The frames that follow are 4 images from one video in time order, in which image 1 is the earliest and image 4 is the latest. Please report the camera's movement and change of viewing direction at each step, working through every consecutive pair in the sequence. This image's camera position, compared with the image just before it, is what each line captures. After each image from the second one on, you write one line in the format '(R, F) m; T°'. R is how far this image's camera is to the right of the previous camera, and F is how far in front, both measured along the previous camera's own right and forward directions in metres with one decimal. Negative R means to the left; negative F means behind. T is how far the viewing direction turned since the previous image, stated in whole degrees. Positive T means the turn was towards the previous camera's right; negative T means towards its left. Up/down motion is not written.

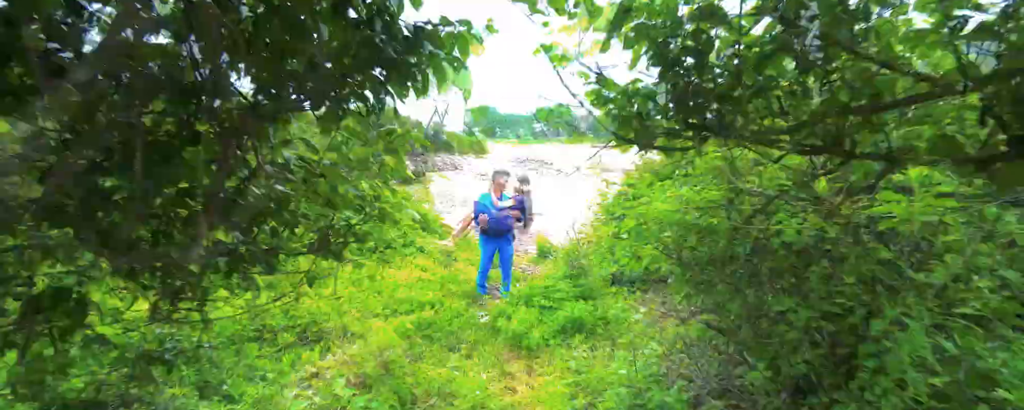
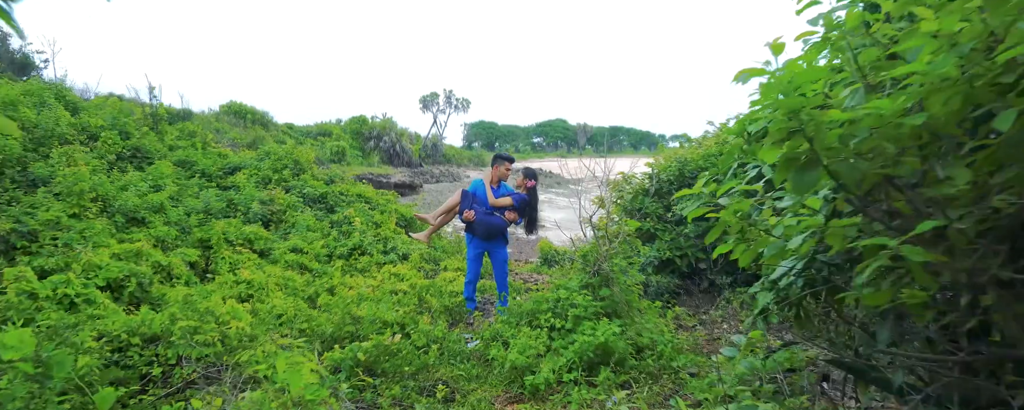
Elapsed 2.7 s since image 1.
(0.0, +1.3) m; 0°
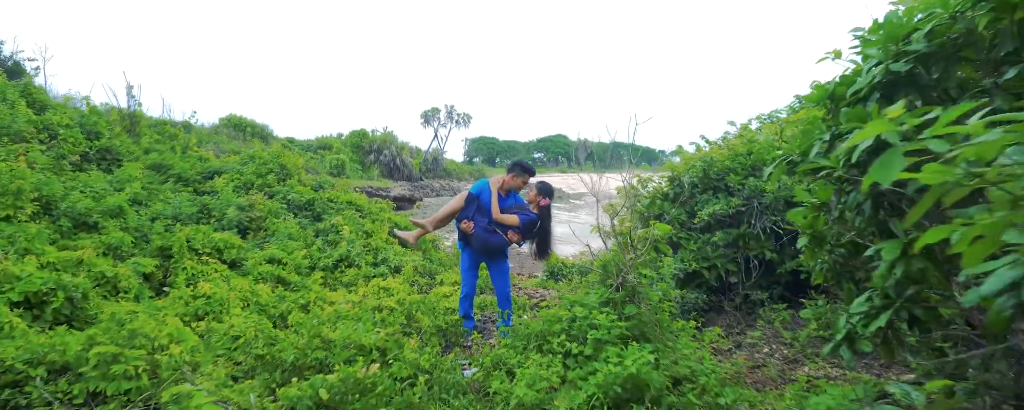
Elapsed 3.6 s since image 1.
(0.0, +0.6) m; 0°
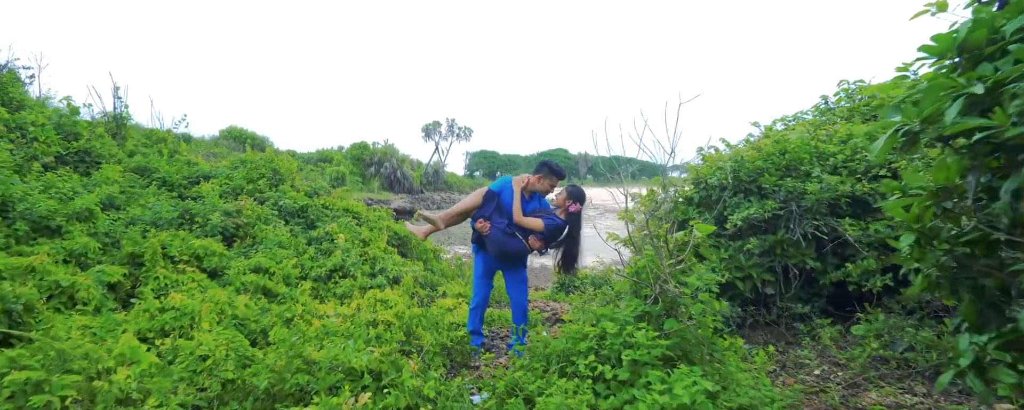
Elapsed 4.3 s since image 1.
(-0.1, +0.5) m; 0°
